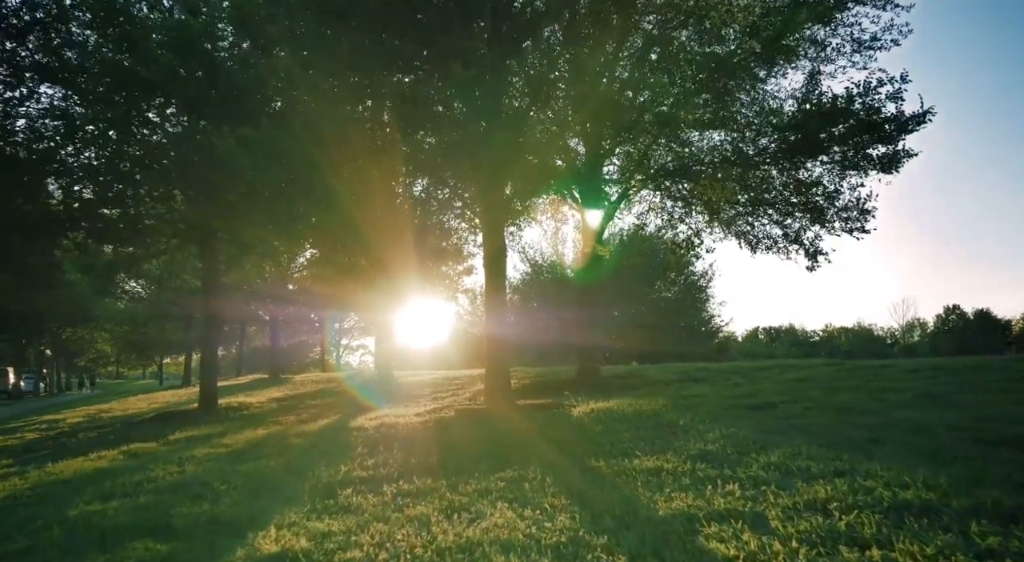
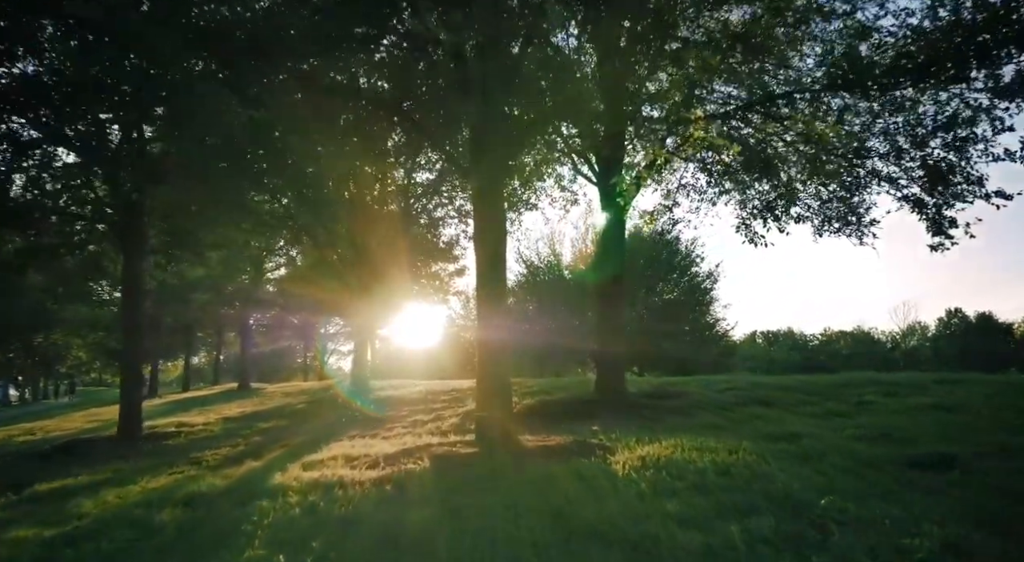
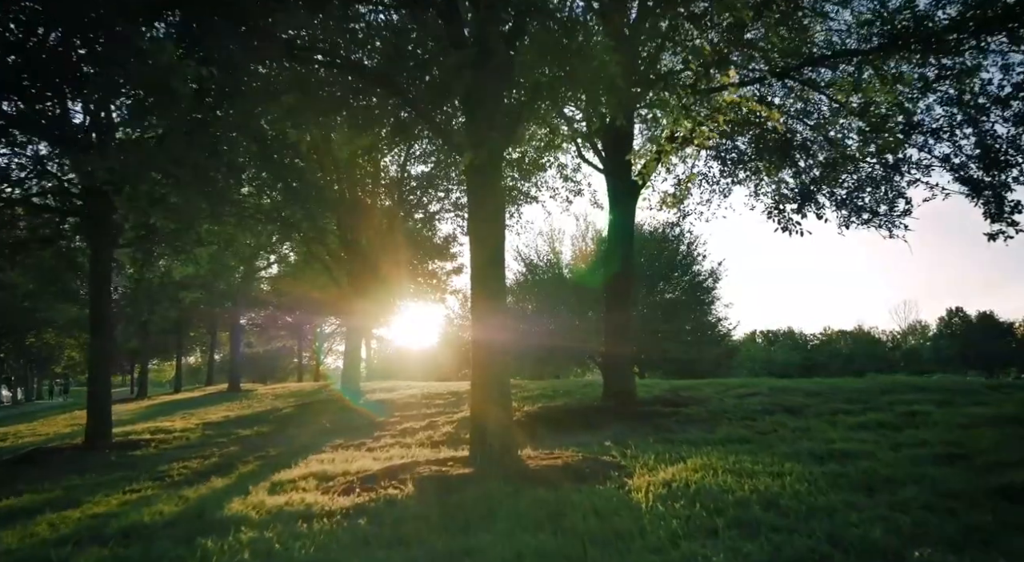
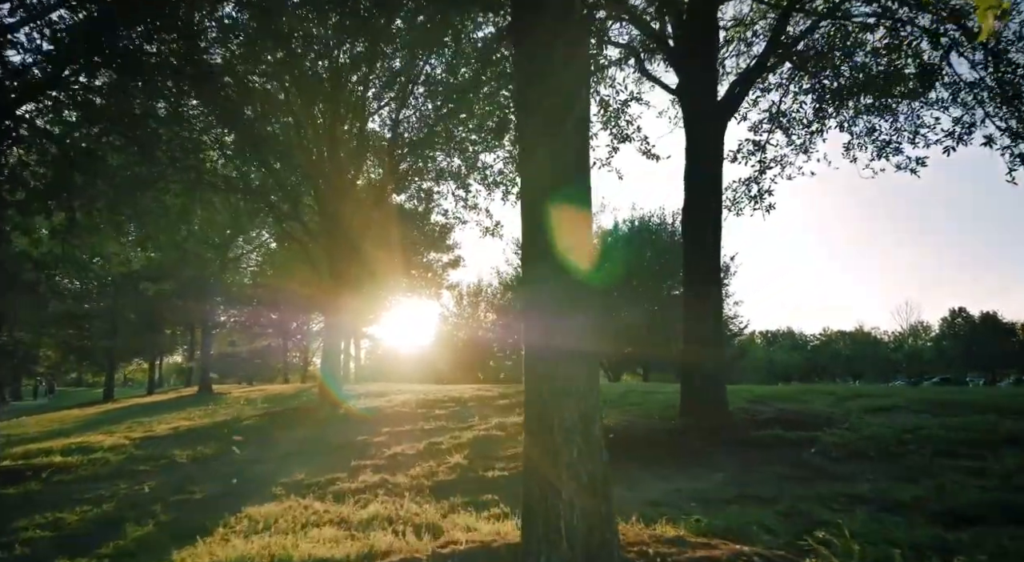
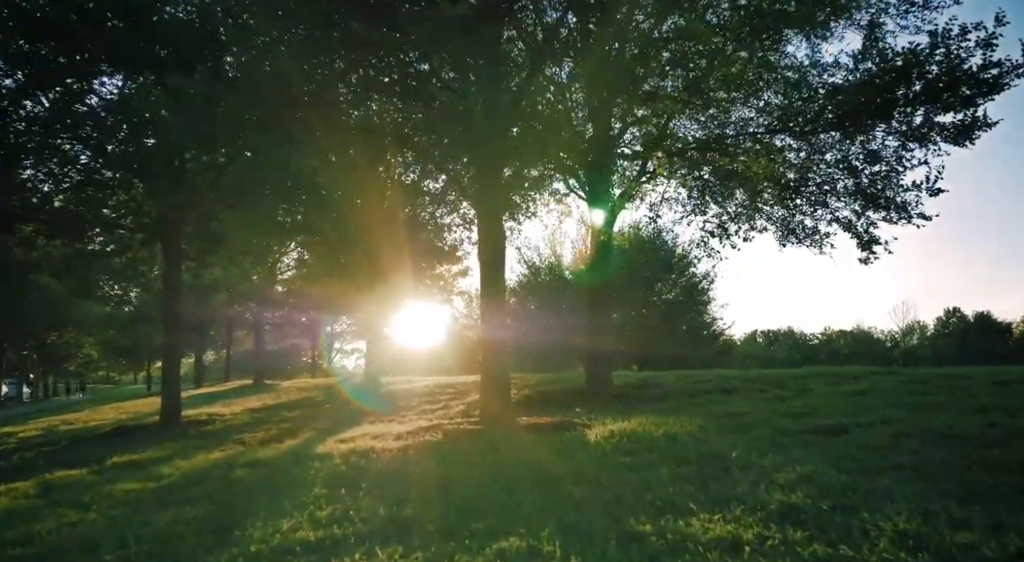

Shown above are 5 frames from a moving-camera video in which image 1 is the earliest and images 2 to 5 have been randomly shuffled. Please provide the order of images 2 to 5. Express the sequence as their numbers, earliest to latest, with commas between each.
5, 2, 3, 4
